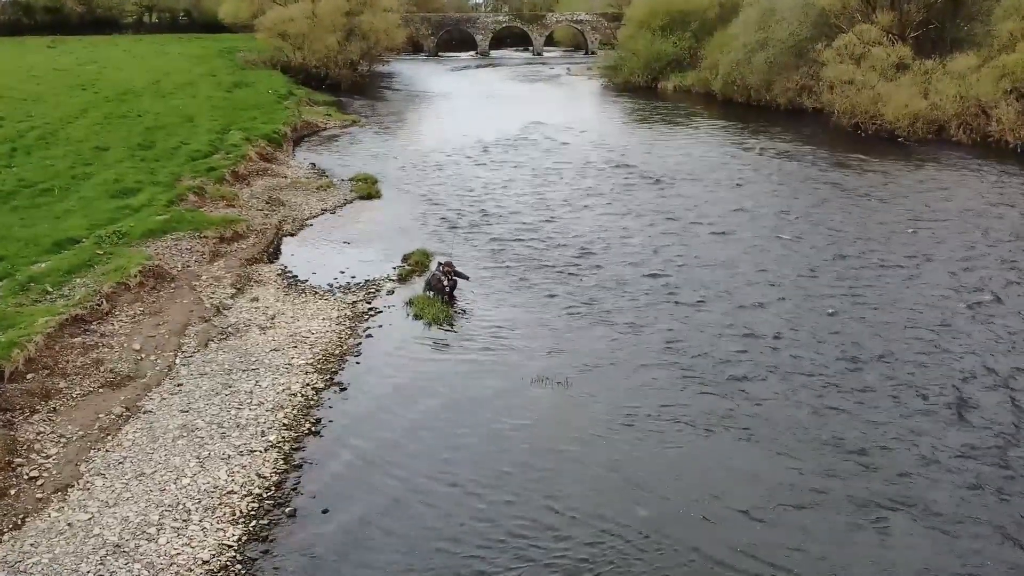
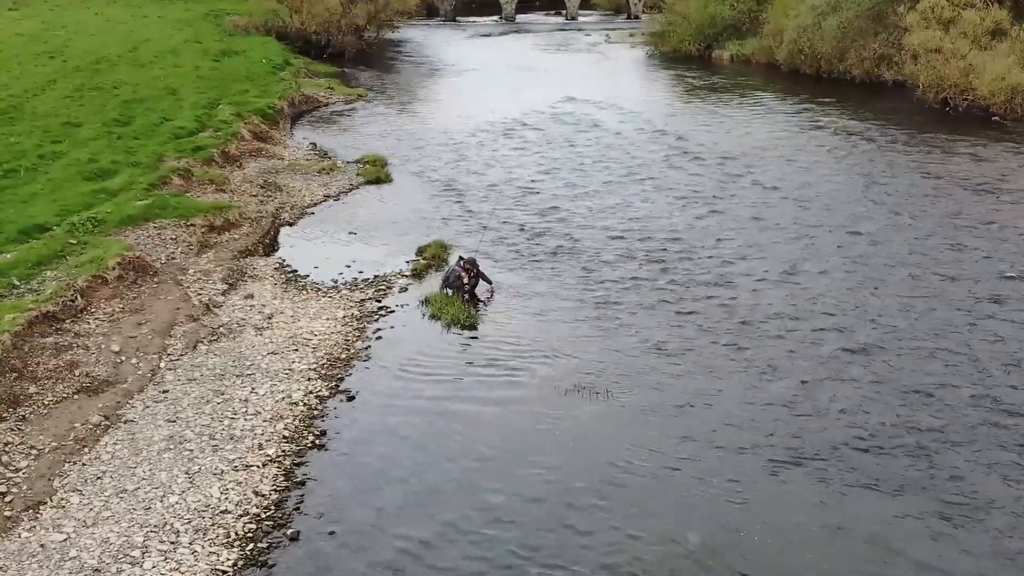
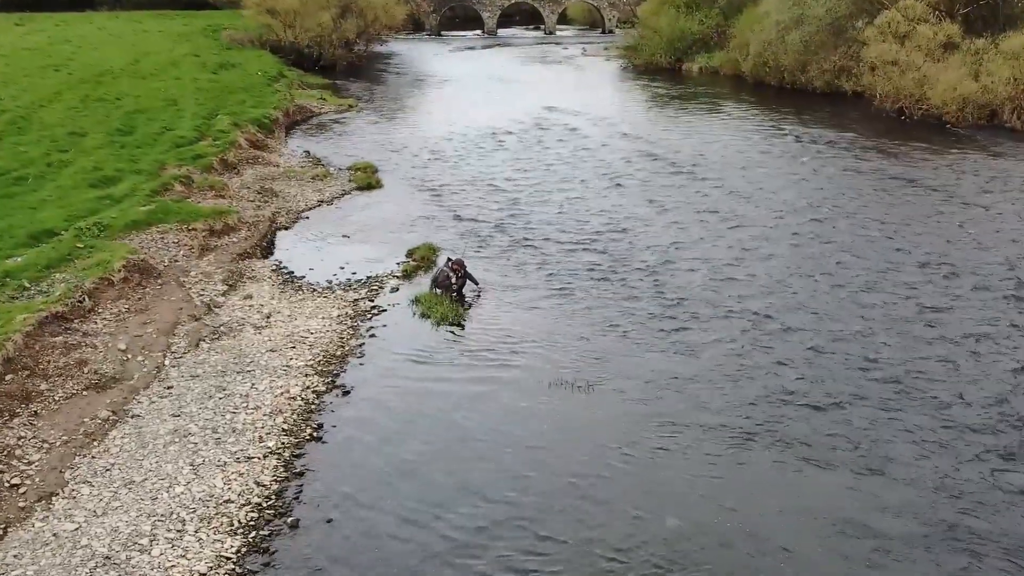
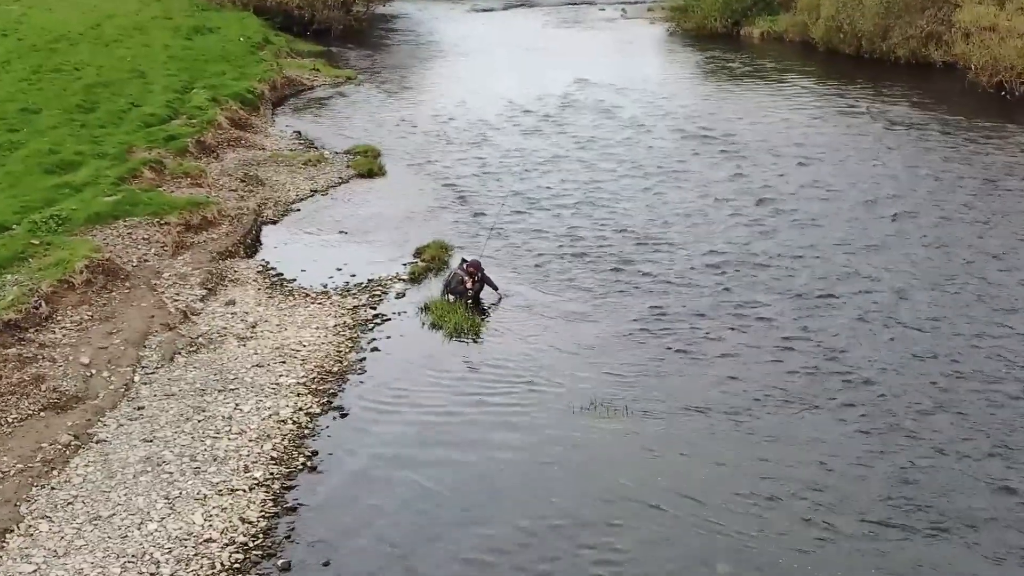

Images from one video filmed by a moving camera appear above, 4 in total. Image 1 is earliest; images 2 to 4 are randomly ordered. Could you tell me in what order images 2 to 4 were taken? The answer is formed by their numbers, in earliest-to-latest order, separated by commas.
3, 2, 4
